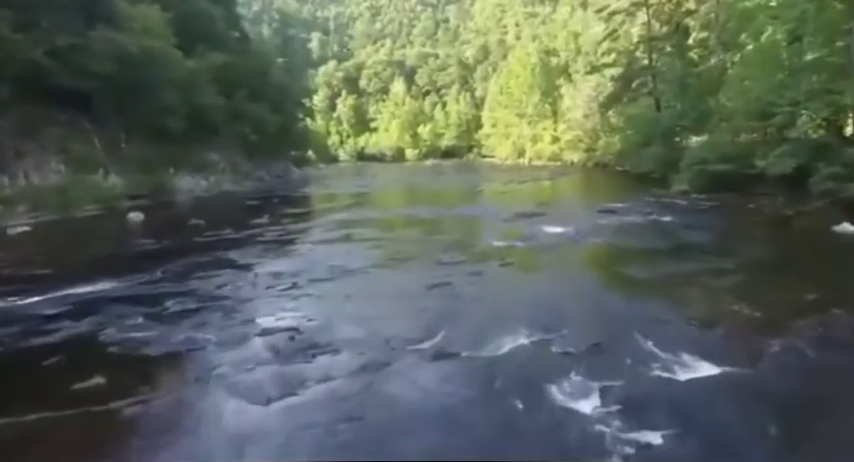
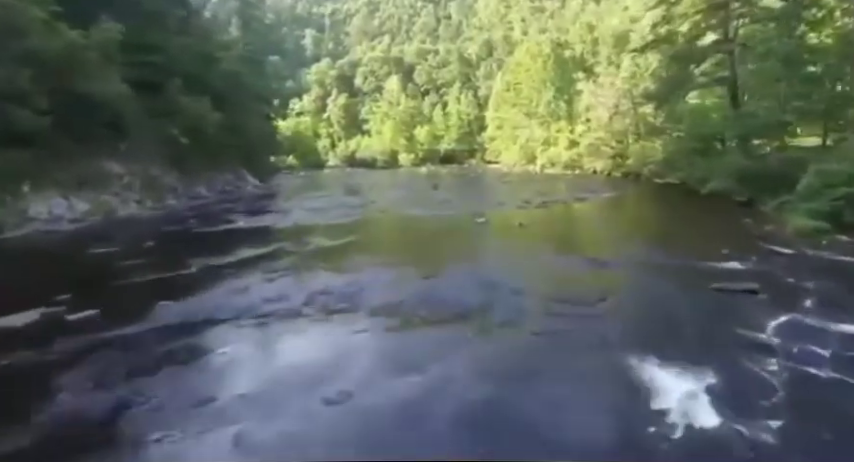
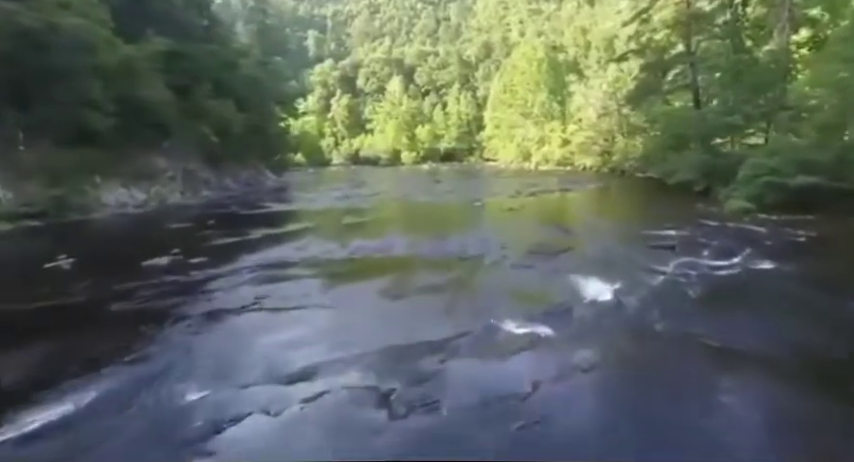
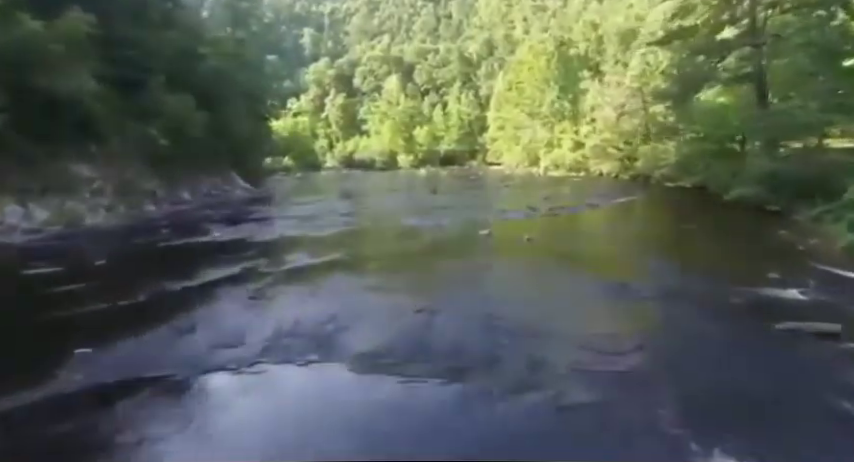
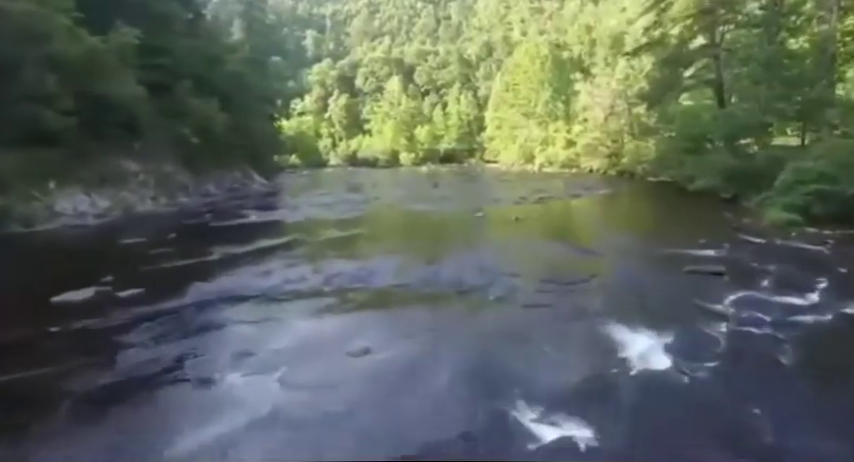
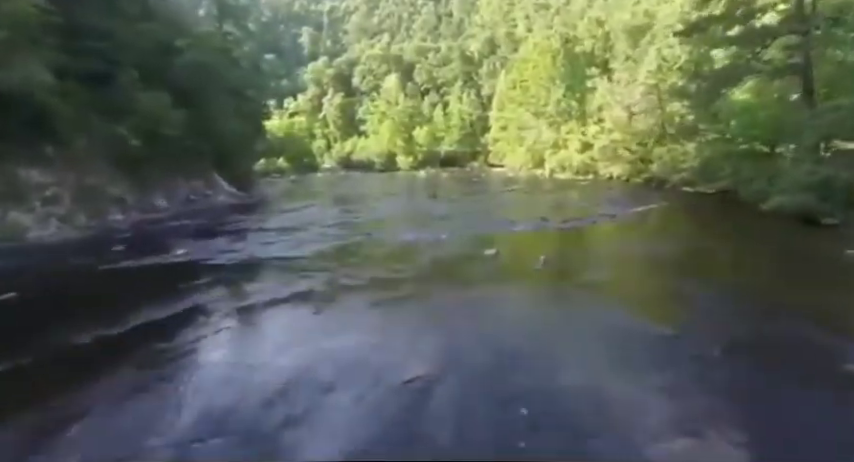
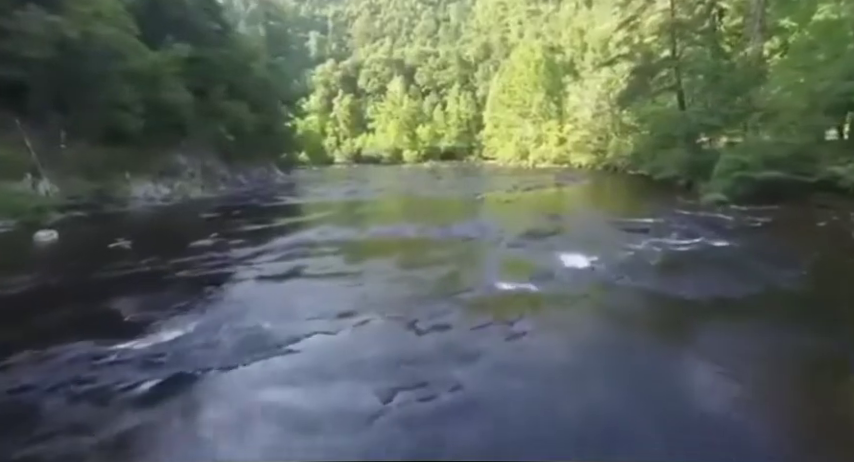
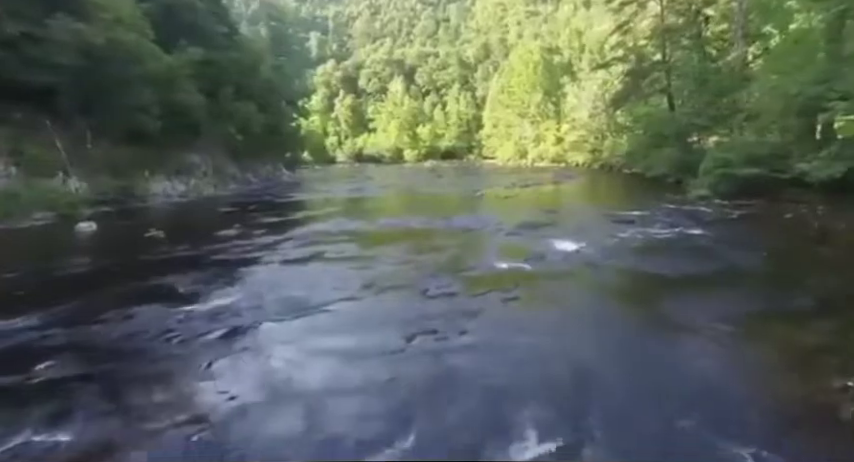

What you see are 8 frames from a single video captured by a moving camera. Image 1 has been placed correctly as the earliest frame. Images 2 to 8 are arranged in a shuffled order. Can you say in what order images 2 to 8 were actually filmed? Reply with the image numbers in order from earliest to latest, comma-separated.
8, 7, 3, 5, 2, 4, 6
